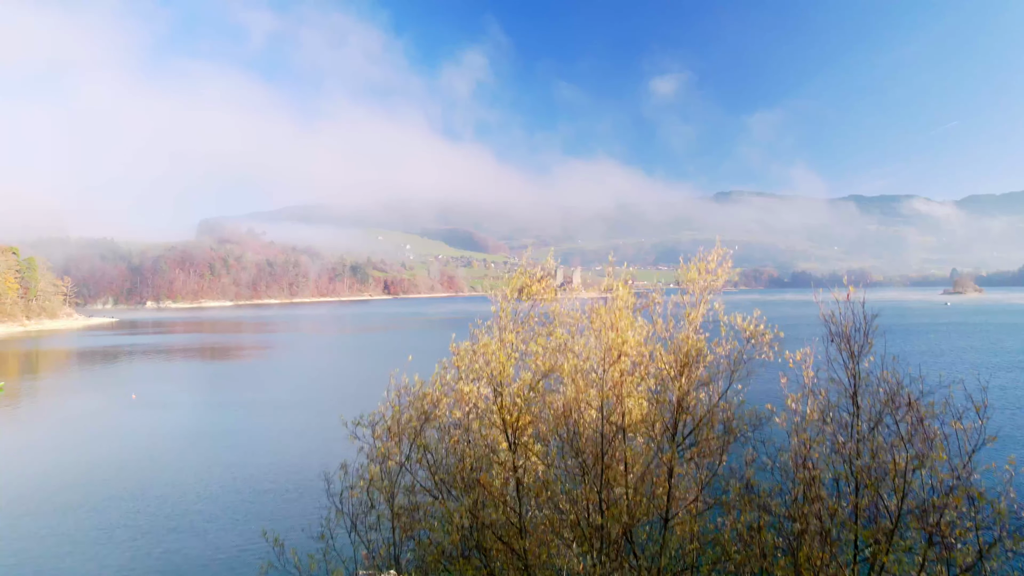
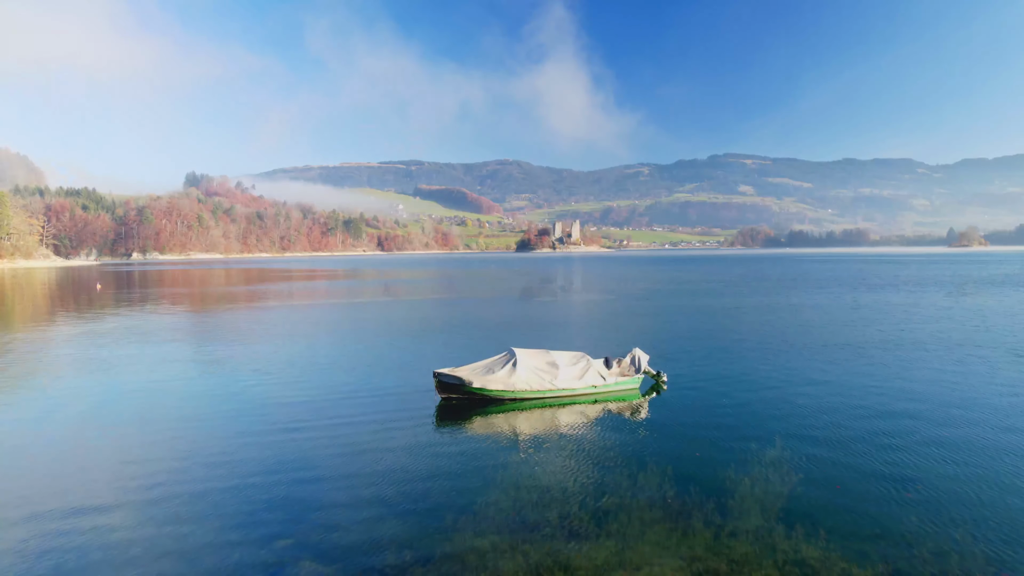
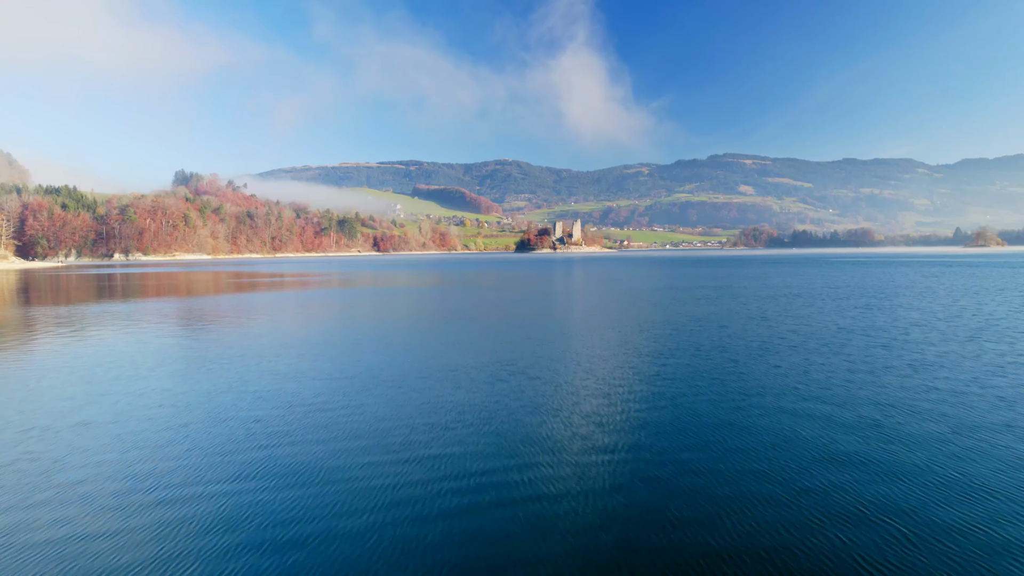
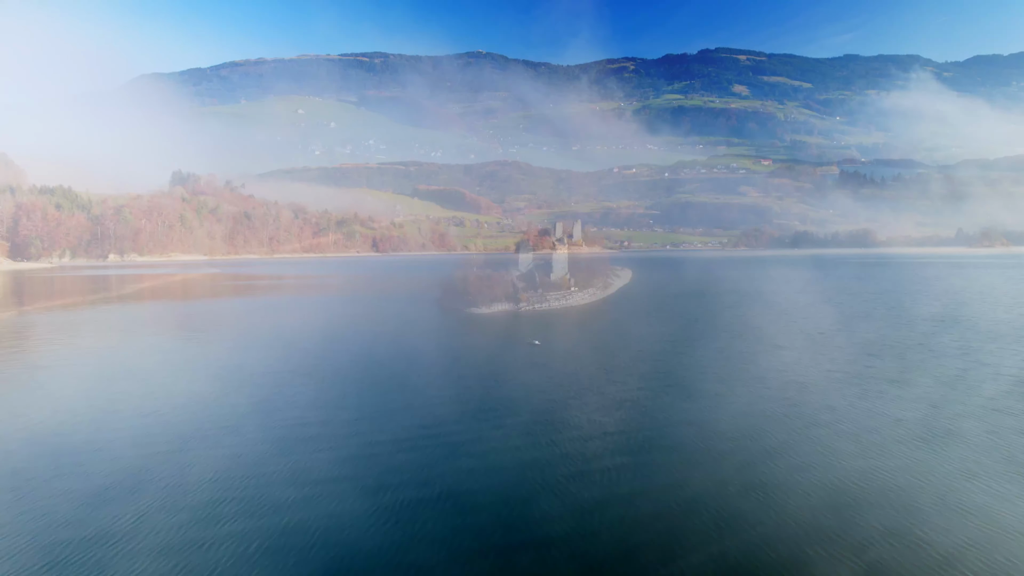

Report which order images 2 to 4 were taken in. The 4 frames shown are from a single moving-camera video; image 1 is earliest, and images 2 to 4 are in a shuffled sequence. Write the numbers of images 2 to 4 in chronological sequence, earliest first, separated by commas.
2, 3, 4
